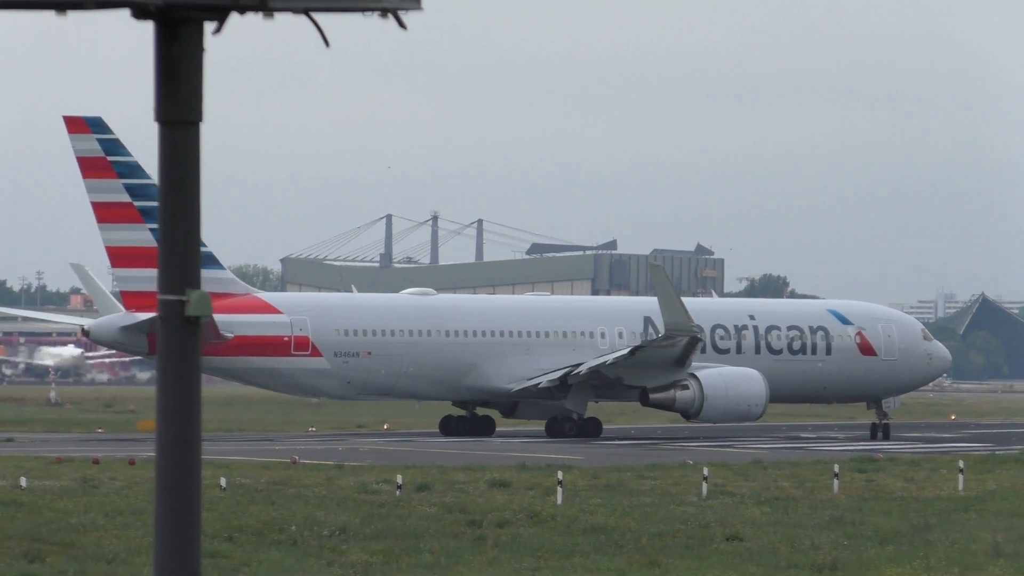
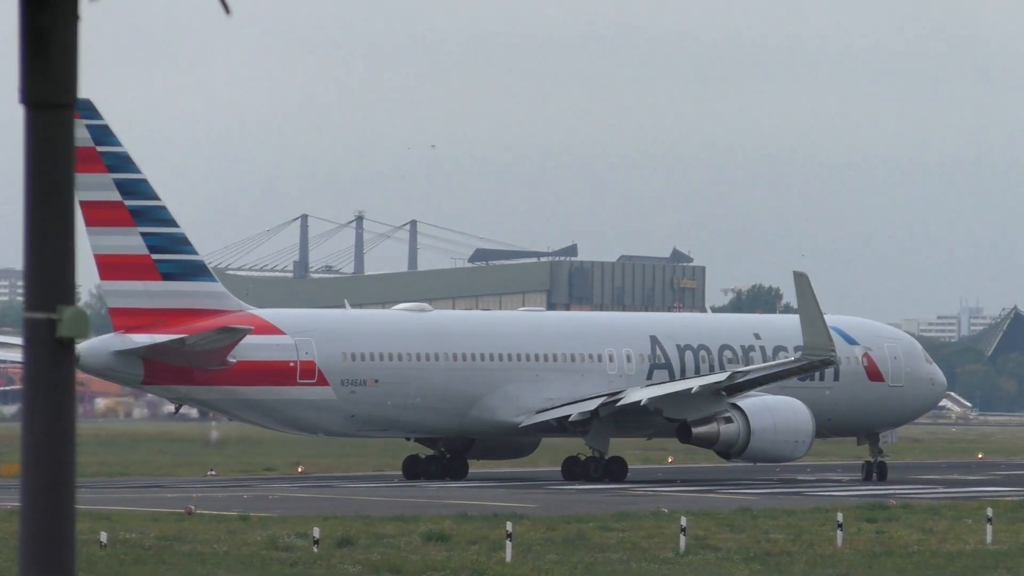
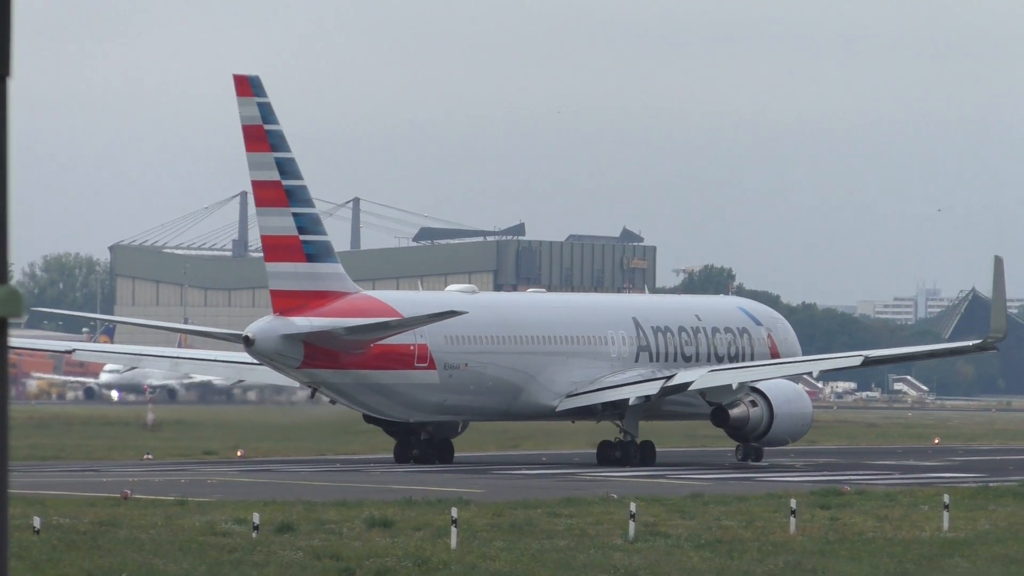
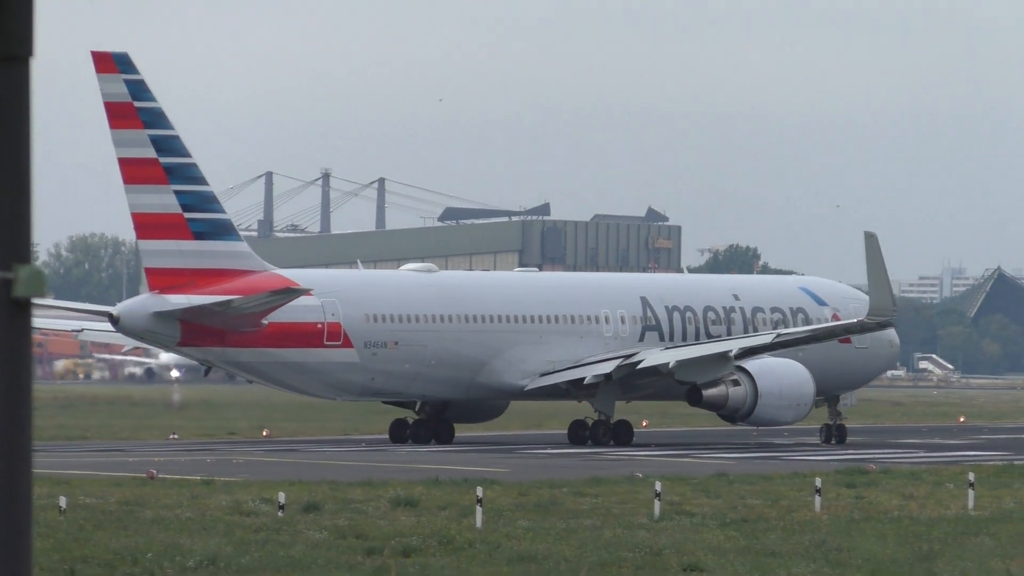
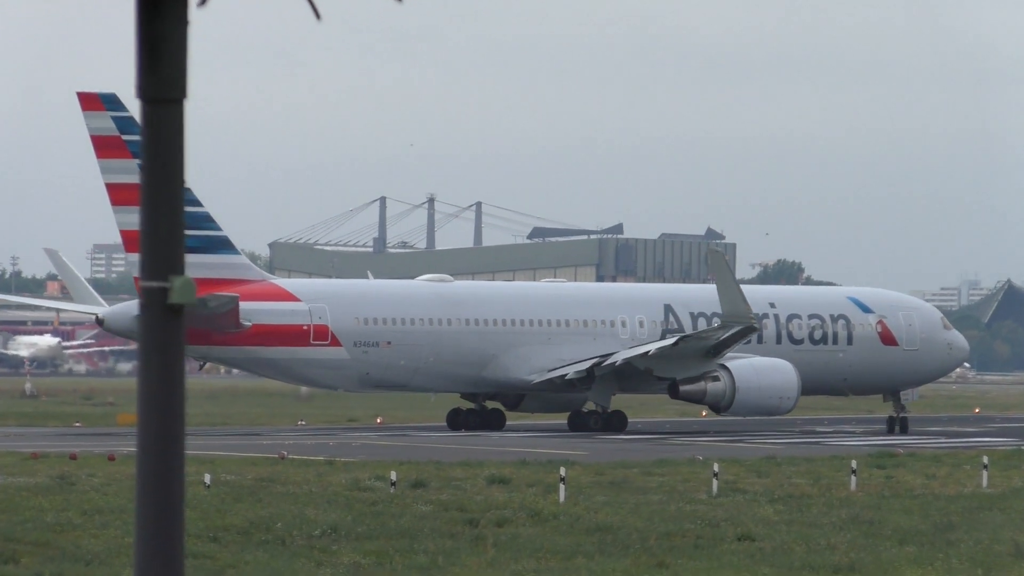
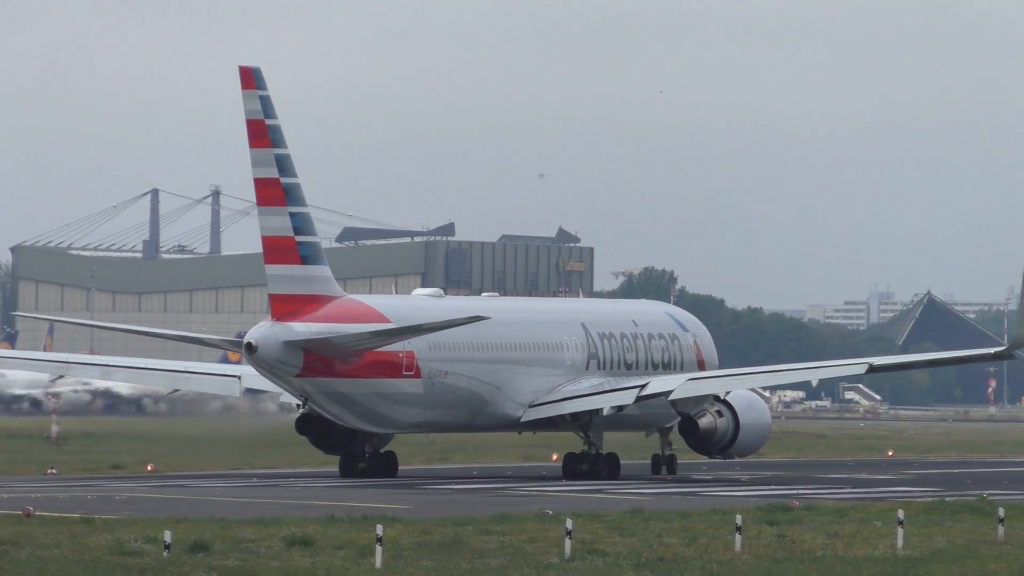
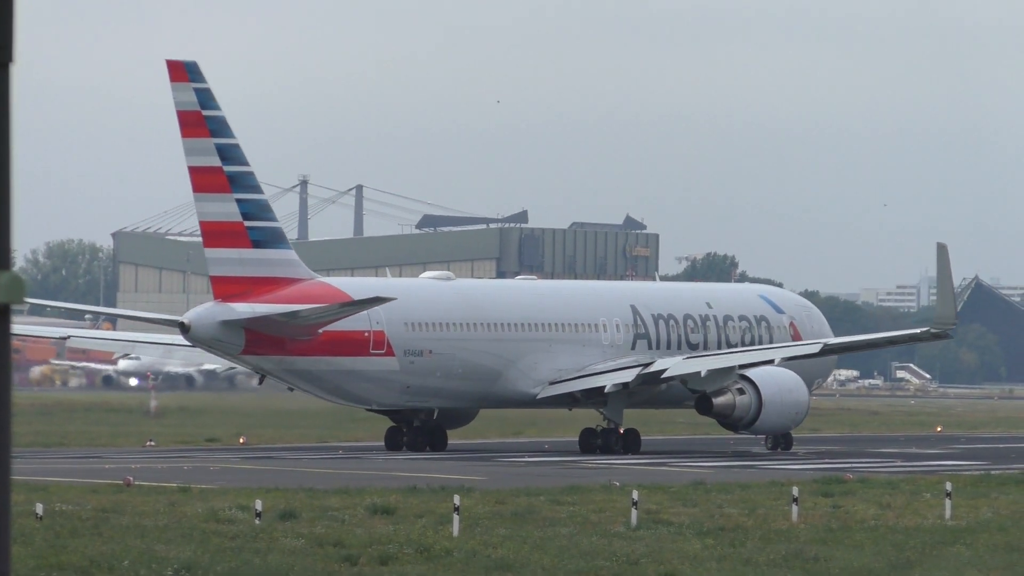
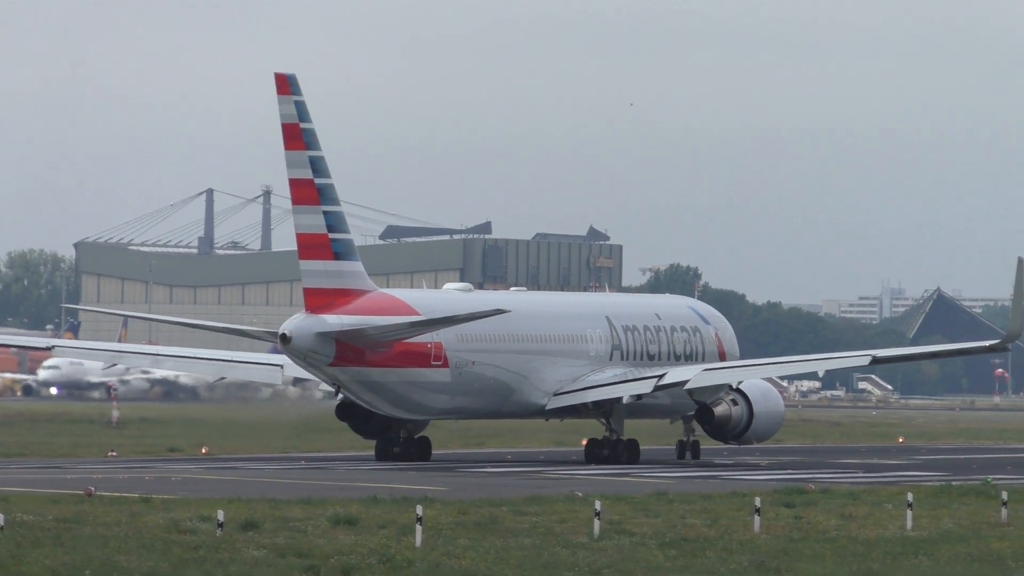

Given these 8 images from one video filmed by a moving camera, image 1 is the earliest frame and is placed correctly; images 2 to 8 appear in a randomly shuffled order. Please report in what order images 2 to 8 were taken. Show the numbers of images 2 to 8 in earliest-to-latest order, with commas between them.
5, 2, 4, 7, 3, 8, 6
